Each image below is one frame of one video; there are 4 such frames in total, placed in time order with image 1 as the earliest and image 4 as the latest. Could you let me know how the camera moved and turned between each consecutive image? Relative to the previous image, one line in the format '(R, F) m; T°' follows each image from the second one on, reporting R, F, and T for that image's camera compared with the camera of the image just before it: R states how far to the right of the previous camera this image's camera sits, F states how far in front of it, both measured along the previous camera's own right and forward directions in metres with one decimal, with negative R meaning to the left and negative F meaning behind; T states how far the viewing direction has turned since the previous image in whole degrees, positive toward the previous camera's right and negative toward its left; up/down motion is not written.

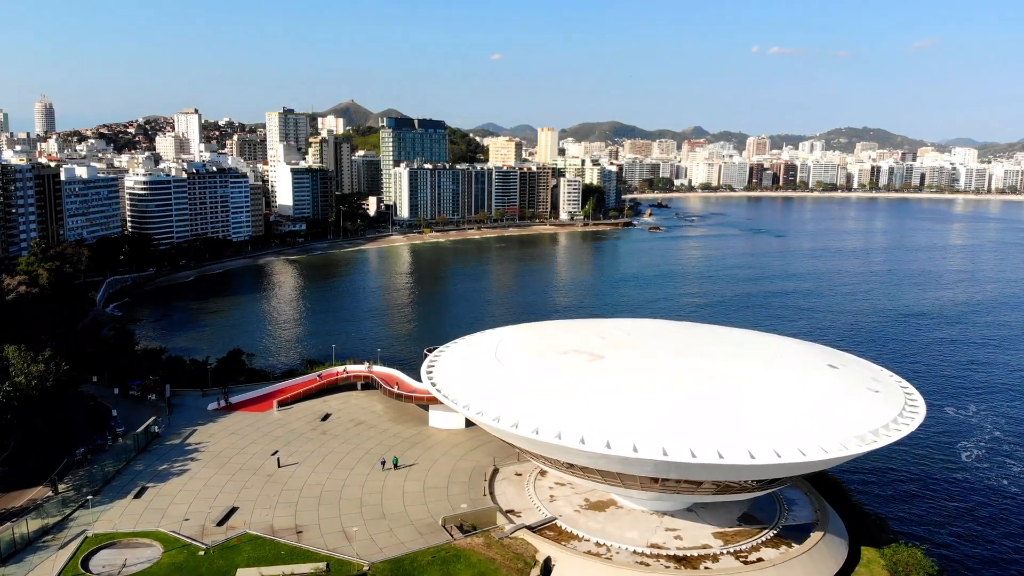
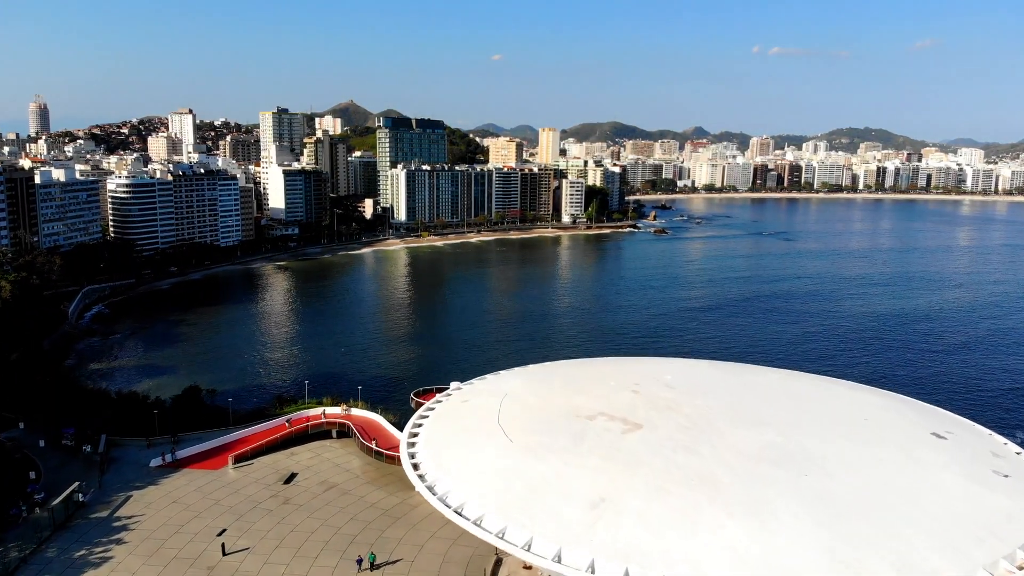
(-0.1, +2.2) m; 0°
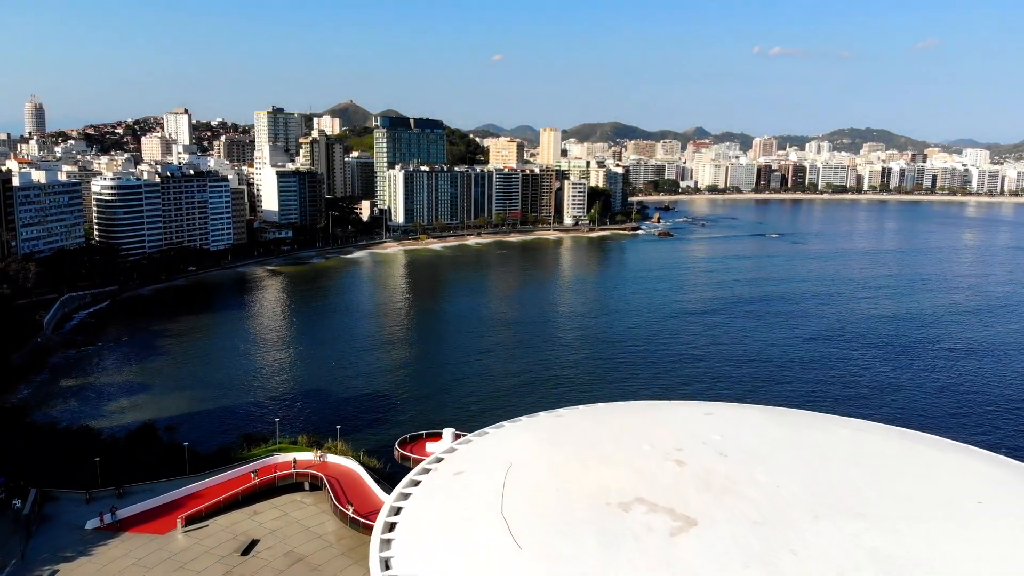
(-0.1, +1.7) m; 0°
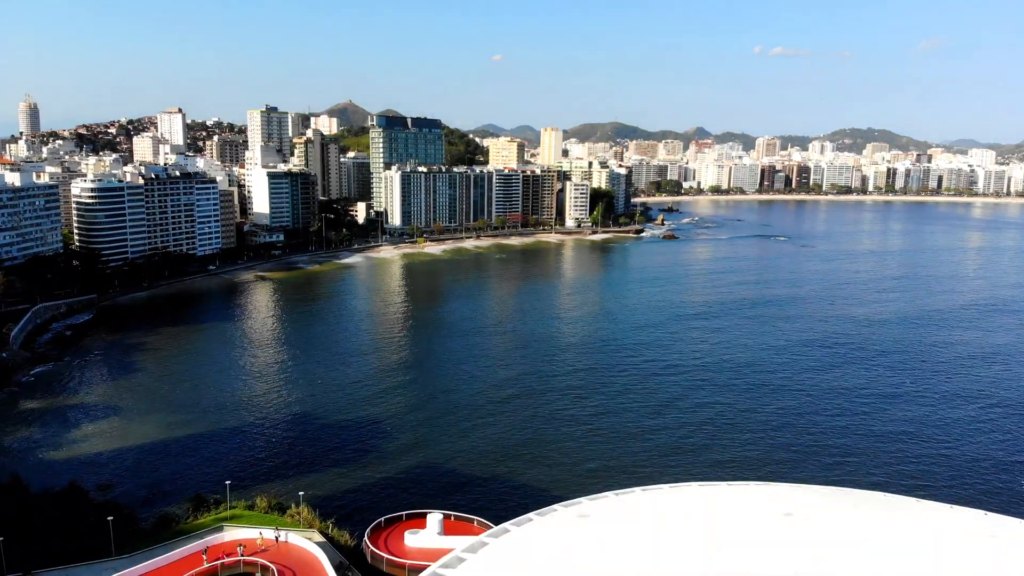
(-0.1, +2.0) m; 0°
